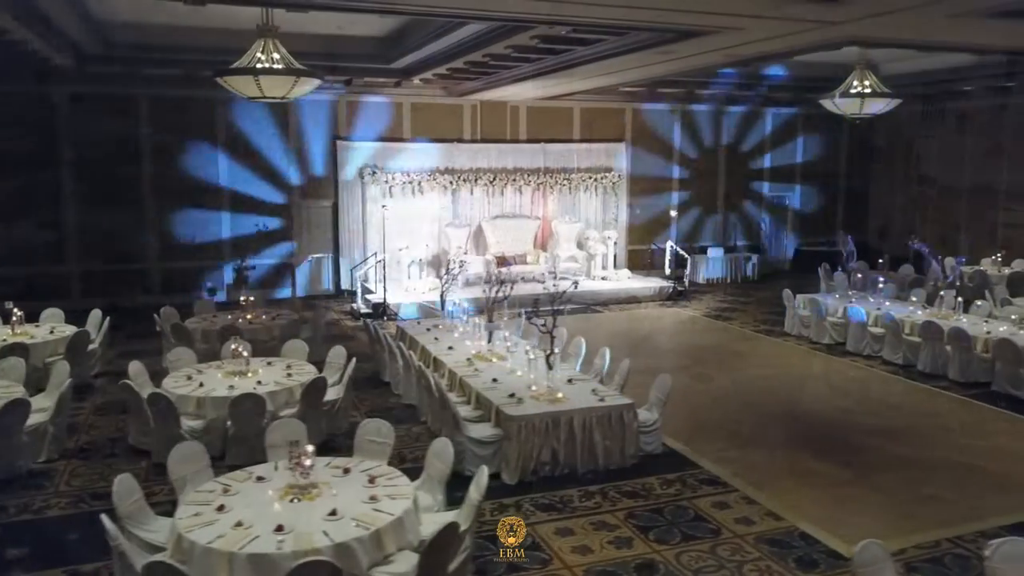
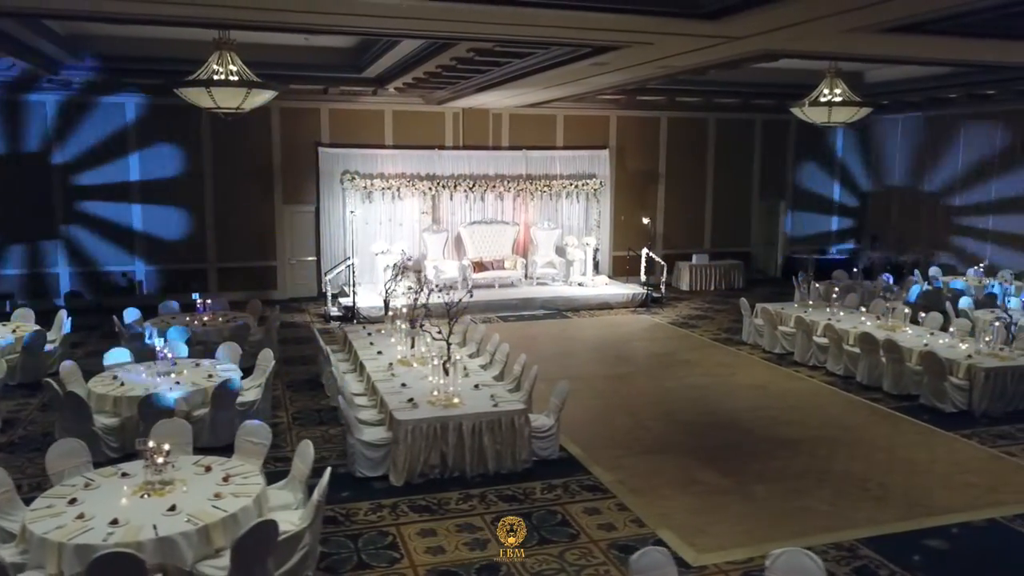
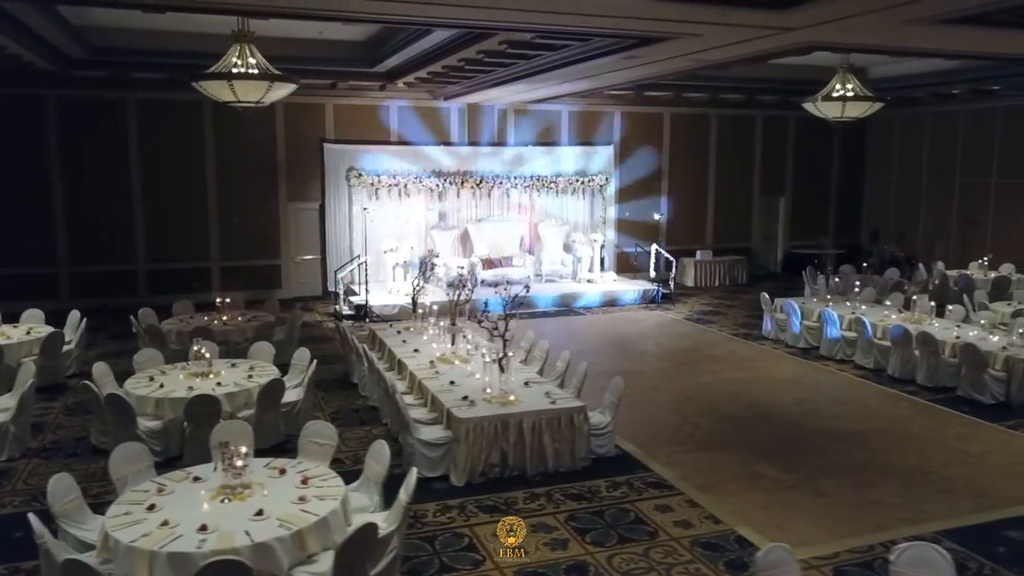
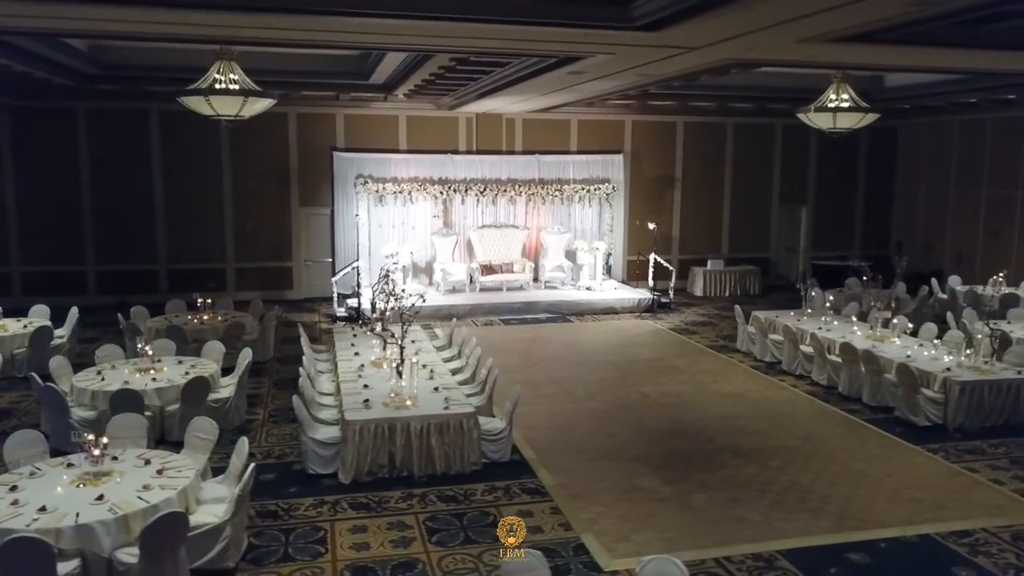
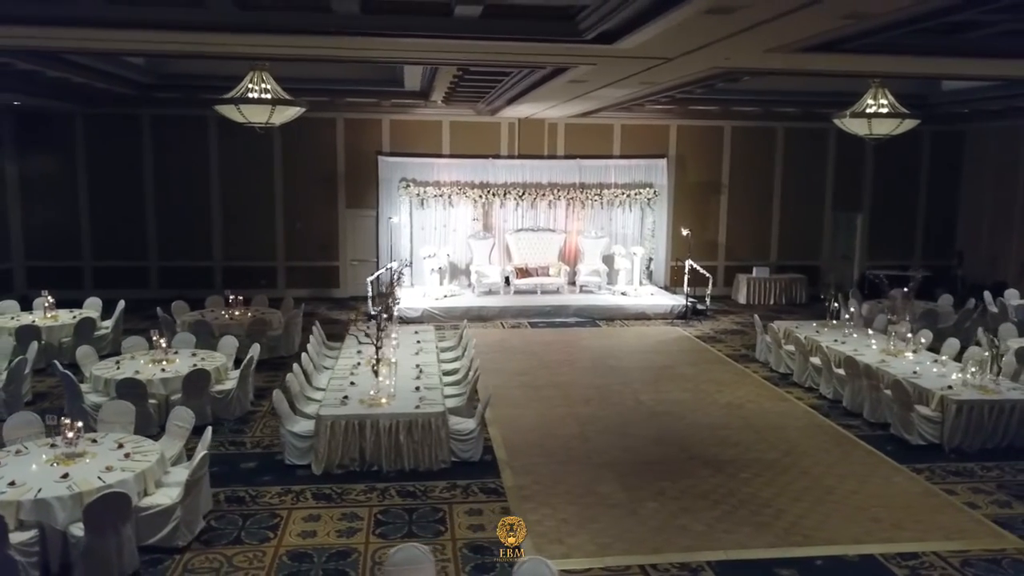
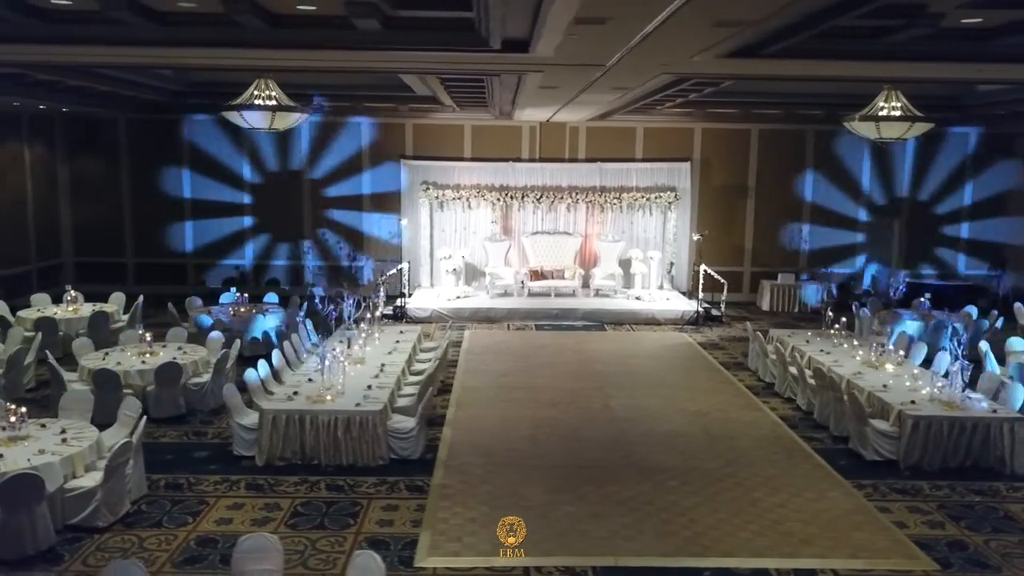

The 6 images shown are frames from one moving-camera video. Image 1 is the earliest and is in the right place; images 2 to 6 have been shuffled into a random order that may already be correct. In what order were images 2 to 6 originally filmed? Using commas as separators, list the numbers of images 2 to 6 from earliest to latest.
3, 2, 4, 5, 6
